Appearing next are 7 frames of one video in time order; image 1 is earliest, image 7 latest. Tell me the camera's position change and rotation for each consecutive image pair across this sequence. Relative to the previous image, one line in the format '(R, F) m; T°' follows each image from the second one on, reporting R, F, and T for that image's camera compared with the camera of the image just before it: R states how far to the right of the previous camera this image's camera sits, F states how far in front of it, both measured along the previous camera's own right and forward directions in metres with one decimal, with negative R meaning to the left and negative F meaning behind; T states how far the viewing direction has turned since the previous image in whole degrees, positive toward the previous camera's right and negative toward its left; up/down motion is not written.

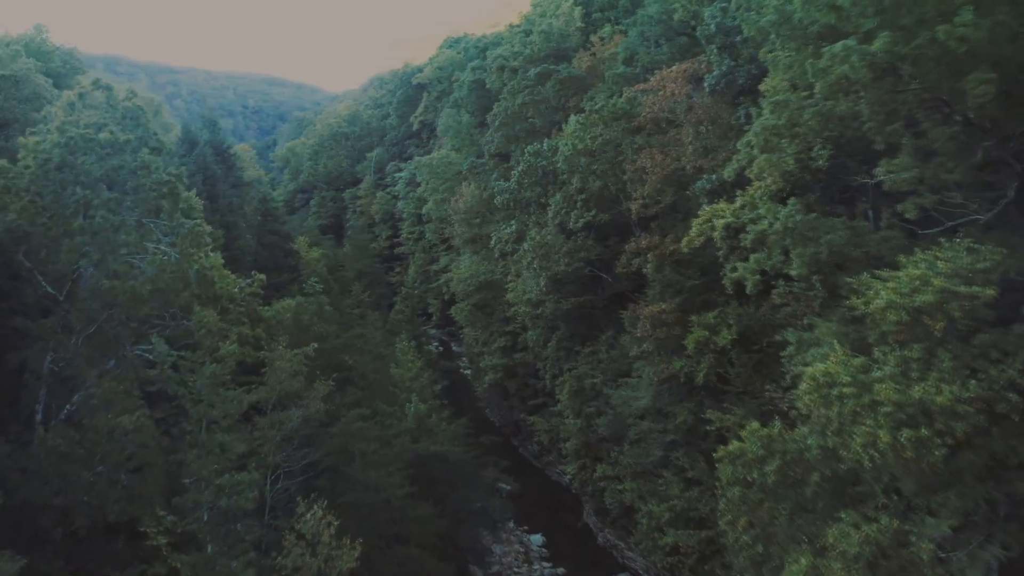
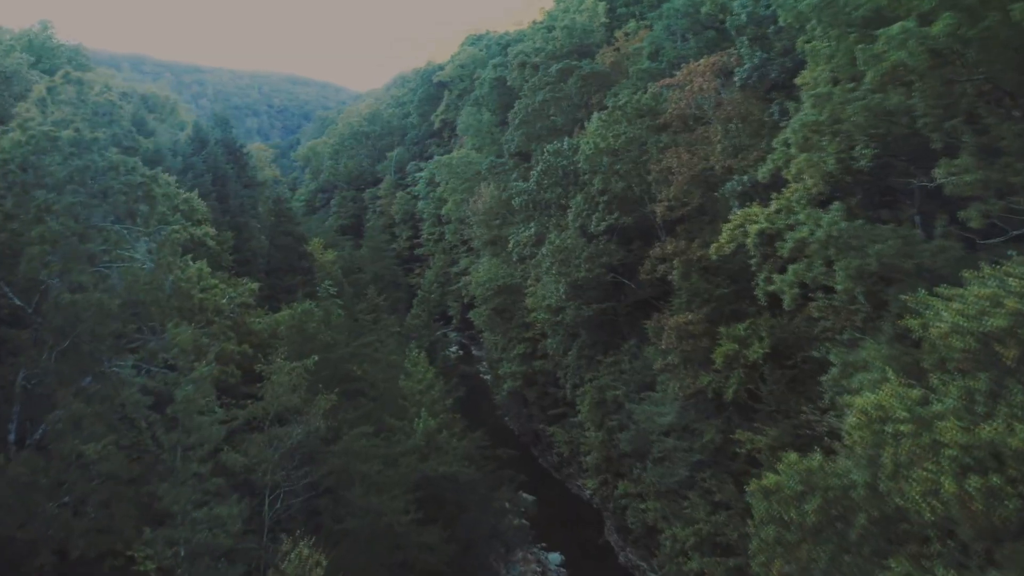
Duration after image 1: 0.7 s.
(+0.2, +1.2) m; -1°
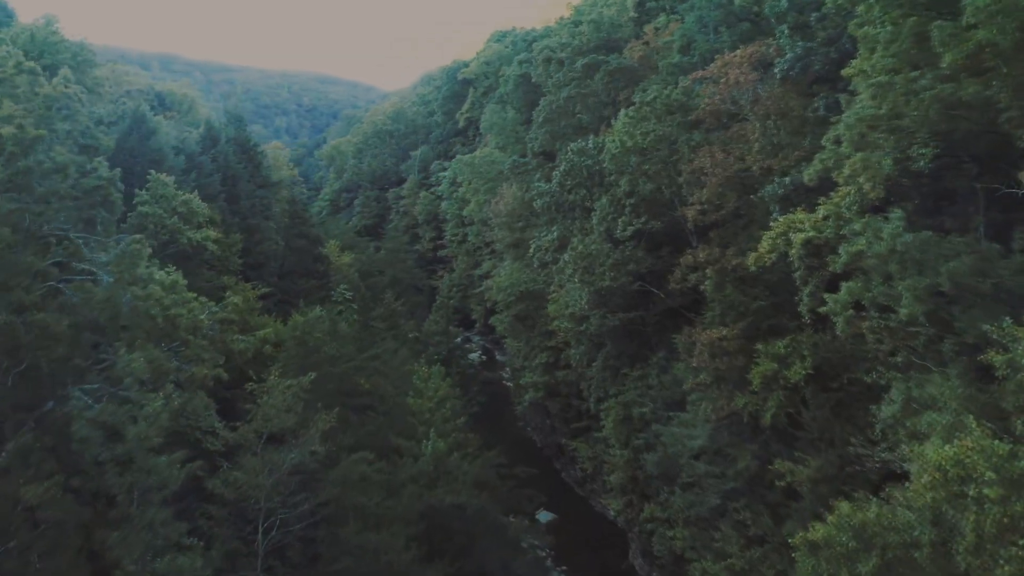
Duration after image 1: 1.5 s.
(+0.2, +1.5) m; -2°
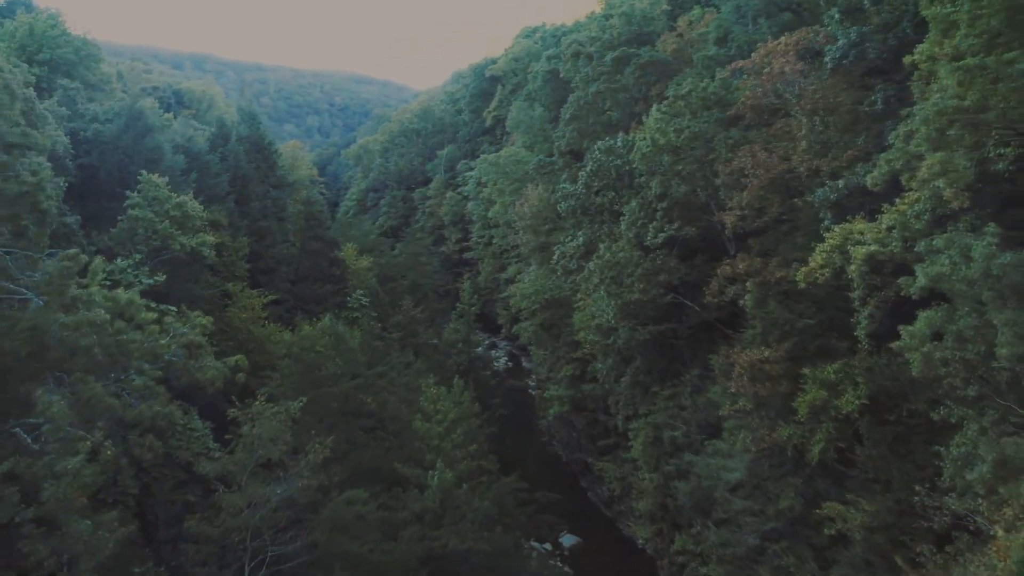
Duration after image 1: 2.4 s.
(+0.2, +1.7) m; -2°
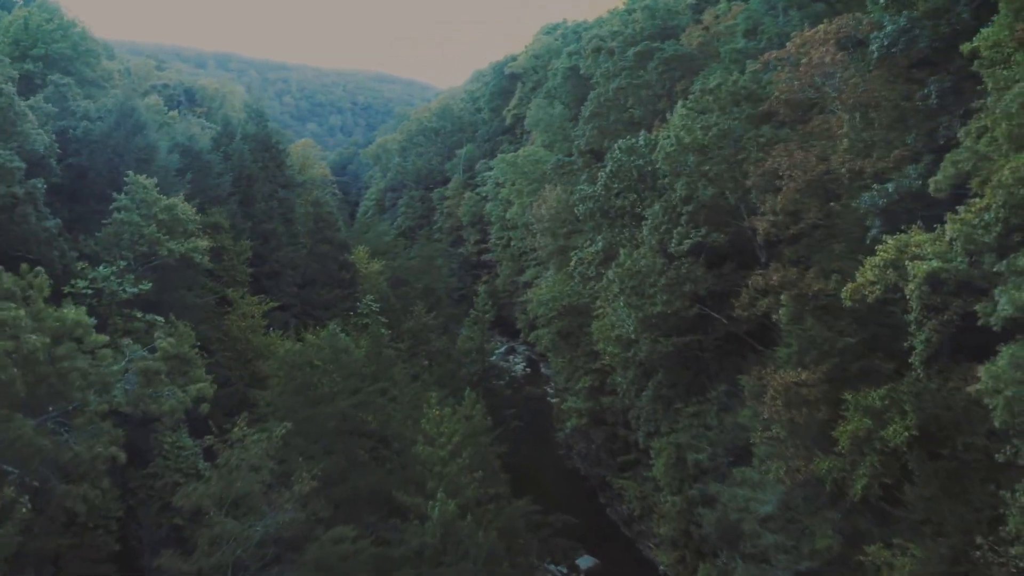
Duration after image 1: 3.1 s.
(+0.2, +1.3) m; -1°
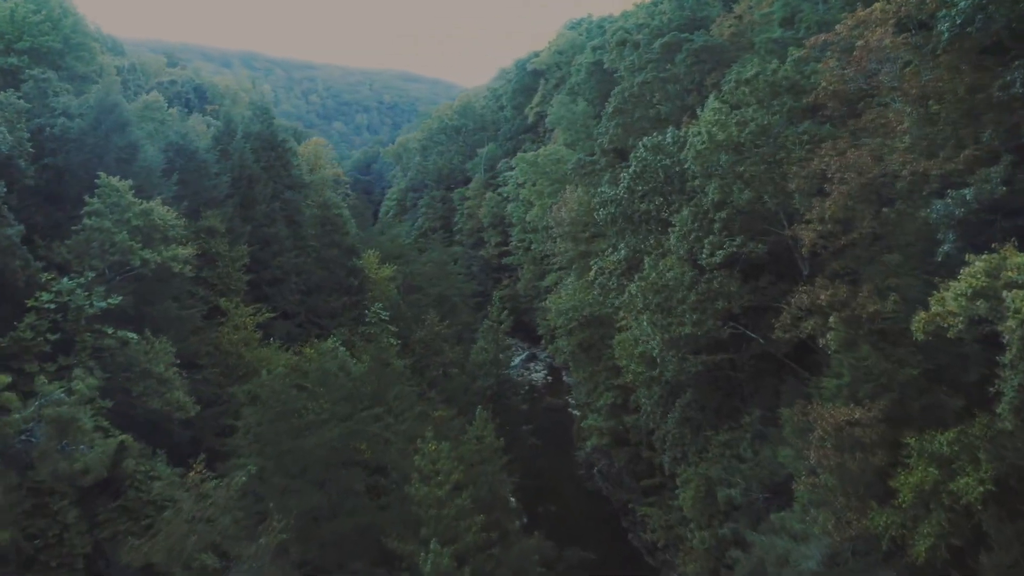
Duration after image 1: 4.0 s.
(+0.3, +1.8) m; -2°
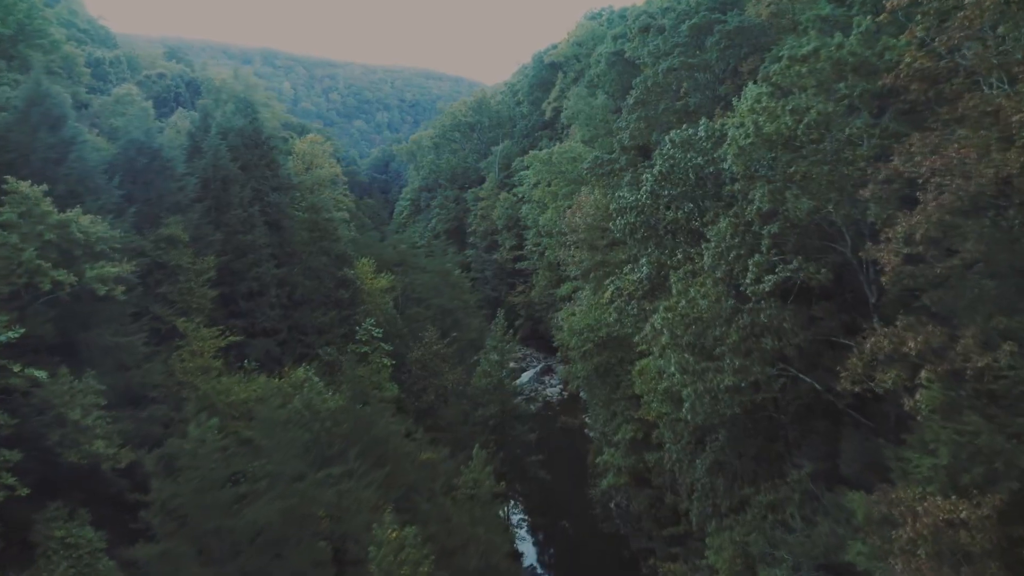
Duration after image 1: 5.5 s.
(+0.4, +2.9) m; -1°
